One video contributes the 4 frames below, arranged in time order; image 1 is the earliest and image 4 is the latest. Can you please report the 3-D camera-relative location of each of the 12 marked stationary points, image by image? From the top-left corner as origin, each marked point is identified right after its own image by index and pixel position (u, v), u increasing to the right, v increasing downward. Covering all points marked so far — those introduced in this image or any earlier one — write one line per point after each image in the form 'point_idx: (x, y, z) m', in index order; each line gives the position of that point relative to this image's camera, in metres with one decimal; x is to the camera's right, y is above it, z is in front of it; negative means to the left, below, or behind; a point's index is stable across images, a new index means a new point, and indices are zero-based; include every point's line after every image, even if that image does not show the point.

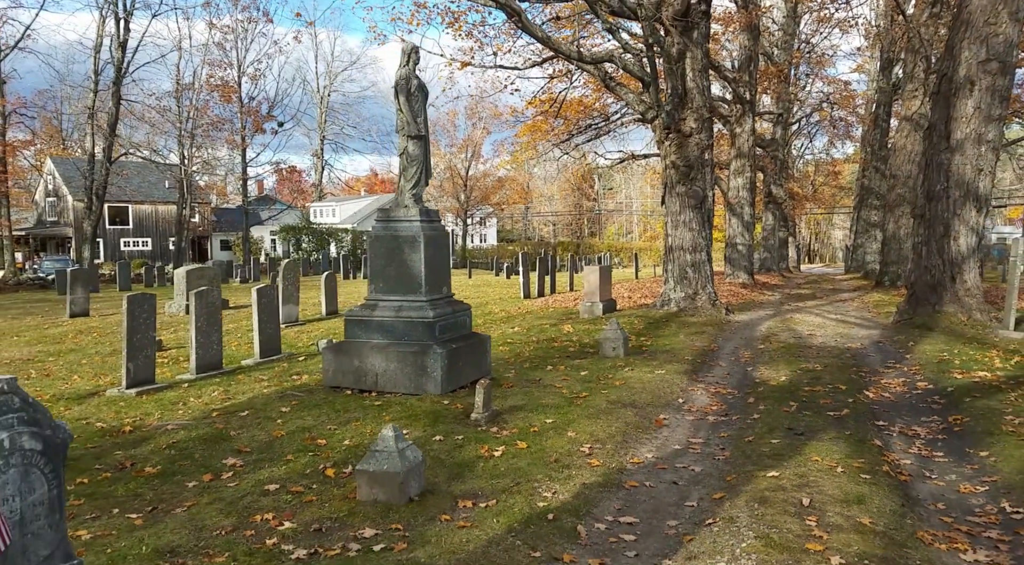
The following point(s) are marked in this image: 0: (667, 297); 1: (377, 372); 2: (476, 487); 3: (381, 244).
0: (+3.2, -0.3, +15.7) m
1: (-1.5, -1.0, +8.3) m
2: (-0.2, -1.5, +5.5) m
3: (-1.5, +0.4, +8.6) m
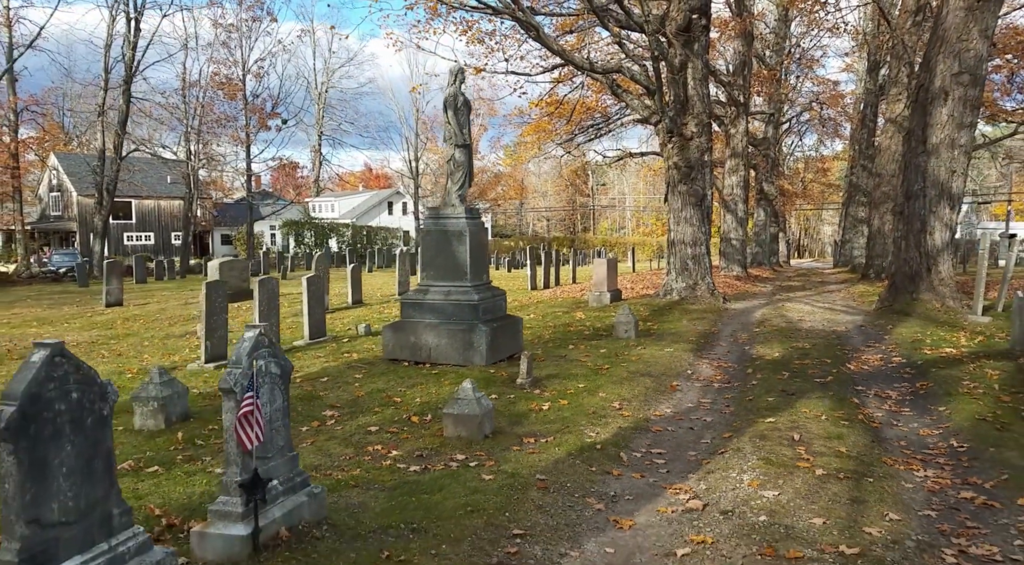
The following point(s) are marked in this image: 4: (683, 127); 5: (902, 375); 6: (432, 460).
0: (+3.5, -0.1, +17.2) m
1: (-1.0, -0.8, +9.6) m
2: (+0.2, -1.3, +6.9) m
3: (-1.1, +0.6, +10.0) m
4: (+3.7, +3.3, +16.4) m
5: (+5.0, -1.2, +9.7) m
6: (-0.6, -1.4, +6.0) m
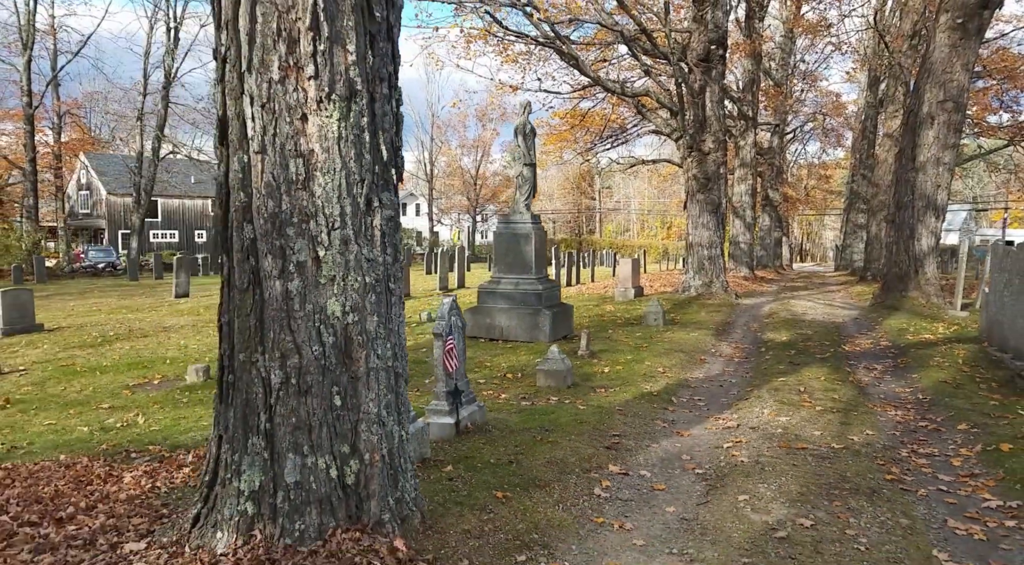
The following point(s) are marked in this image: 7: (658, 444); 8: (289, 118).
0: (+4.5, 0.0, +19.4) m
1: (-0.1, -0.7, +11.8) m
2: (+1.1, -1.2, +9.1) m
3: (-0.1, +0.7, +12.2) m
4: (+4.6, +3.4, +18.6) m
5: (+5.9, -1.1, +11.9) m
6: (+0.3, -1.3, +8.2) m
7: (+1.3, -1.4, +6.5) m
8: (-1.0, +0.7, +3.4) m
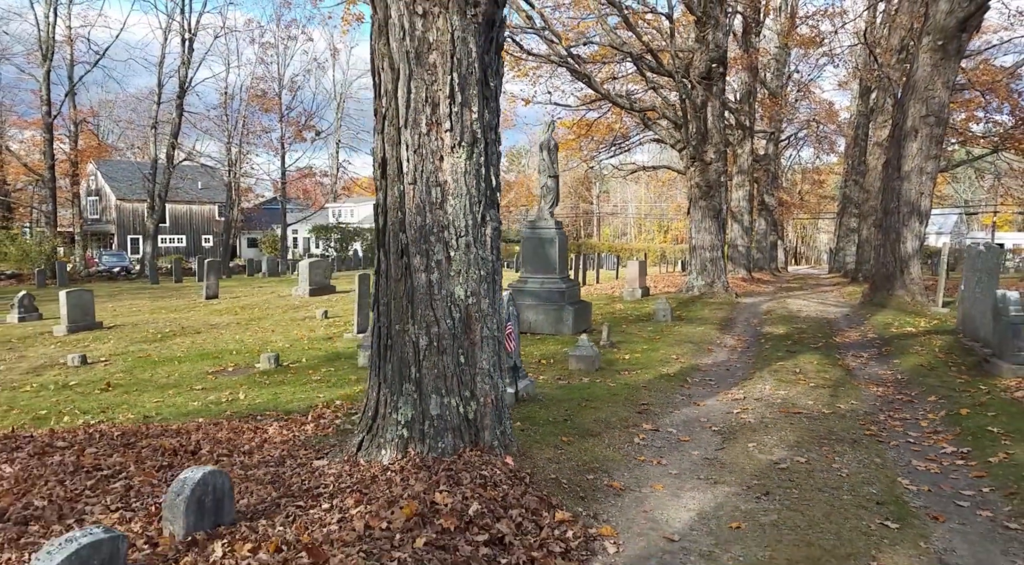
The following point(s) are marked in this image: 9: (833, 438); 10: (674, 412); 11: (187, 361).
0: (+4.9, -0.1, +20.8) m
1: (+0.3, -0.7, +13.2) m
2: (+1.6, -1.2, +10.5) m
3: (+0.3, +0.7, +13.6) m
4: (+5.0, +3.4, +20.0) m
5: (+6.3, -1.1, +13.4) m
6: (+0.7, -1.2, +9.6) m
7: (+1.7, -1.3, +7.9) m
8: (-0.5, +0.8, +4.9) m
9: (+2.9, -1.4, +6.8) m
10: (+1.7, -1.3, +7.9) m
11: (-5.2, -1.3, +12.1) m
